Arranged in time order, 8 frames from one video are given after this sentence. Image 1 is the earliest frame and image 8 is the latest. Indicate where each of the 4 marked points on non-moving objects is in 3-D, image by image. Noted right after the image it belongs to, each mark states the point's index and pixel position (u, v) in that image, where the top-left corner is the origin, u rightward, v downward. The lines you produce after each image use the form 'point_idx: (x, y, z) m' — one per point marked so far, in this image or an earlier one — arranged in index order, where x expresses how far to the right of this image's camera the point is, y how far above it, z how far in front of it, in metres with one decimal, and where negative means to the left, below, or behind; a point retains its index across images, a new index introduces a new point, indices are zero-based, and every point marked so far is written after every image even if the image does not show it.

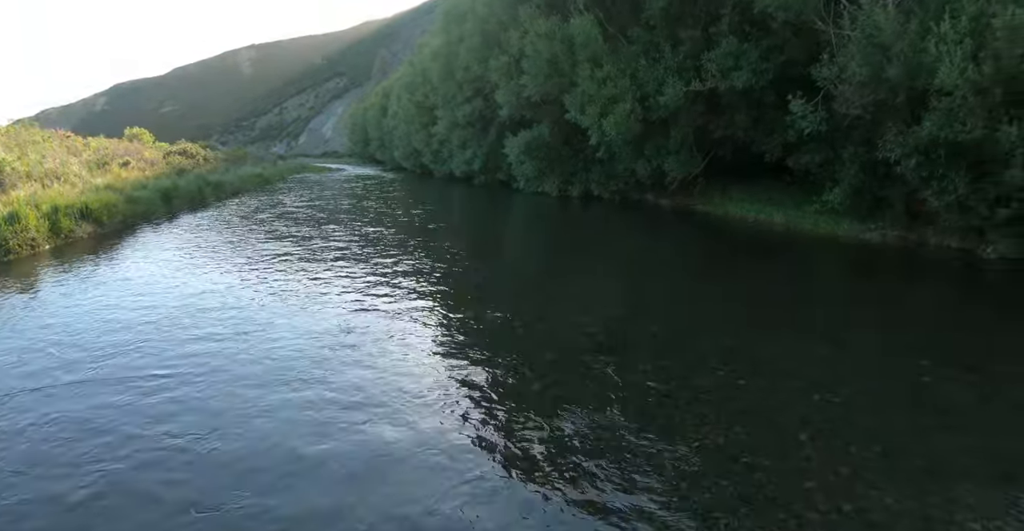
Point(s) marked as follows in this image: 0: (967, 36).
0: (+14.4, +7.2, +19.8) m
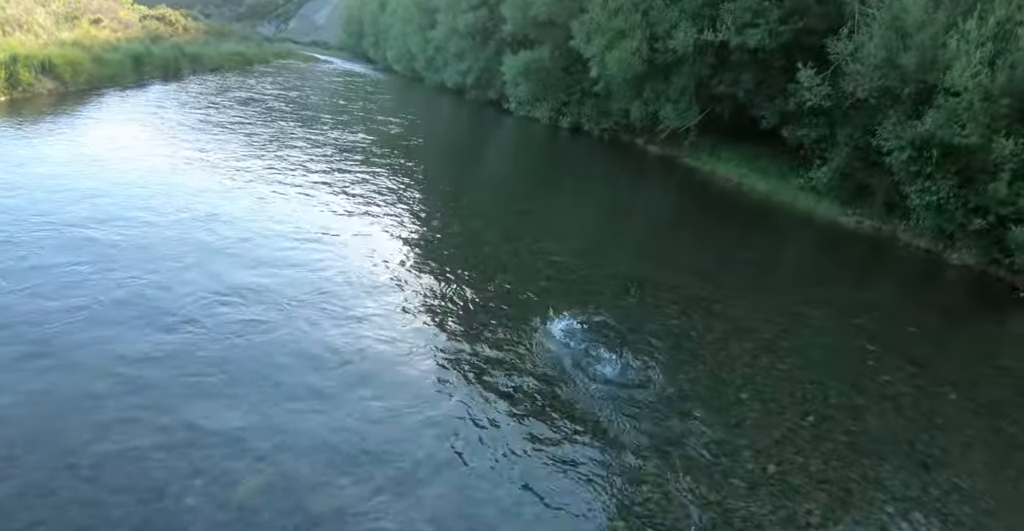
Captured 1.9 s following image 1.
0: (+14.7, +7.1, +19.2) m
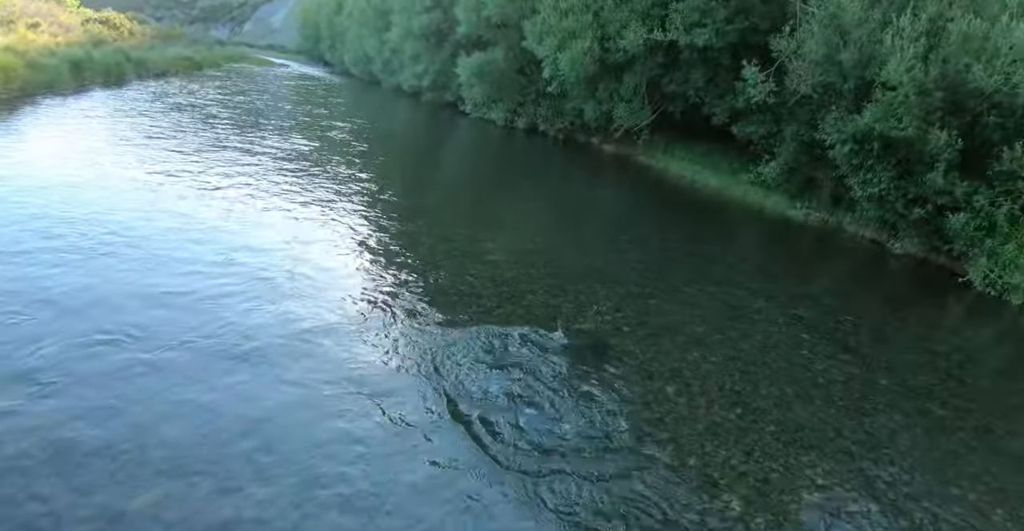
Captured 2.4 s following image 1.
0: (+13.1, +7.5, +19.9) m
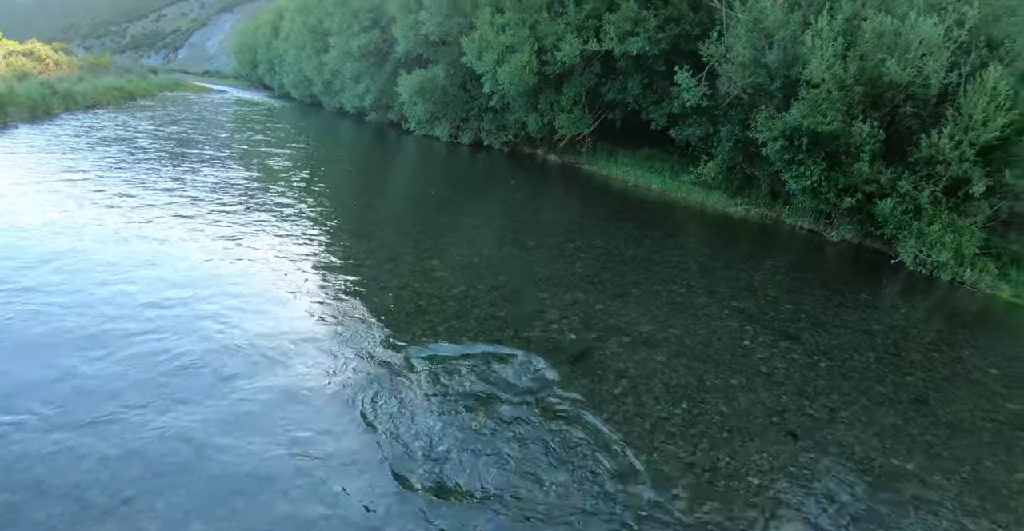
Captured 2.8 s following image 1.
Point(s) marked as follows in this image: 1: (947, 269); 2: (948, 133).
0: (+11.0, +7.9, +21.1) m
1: (+14.3, 0.0, +20.2) m
2: (+13.3, +4.2, +19.1) m
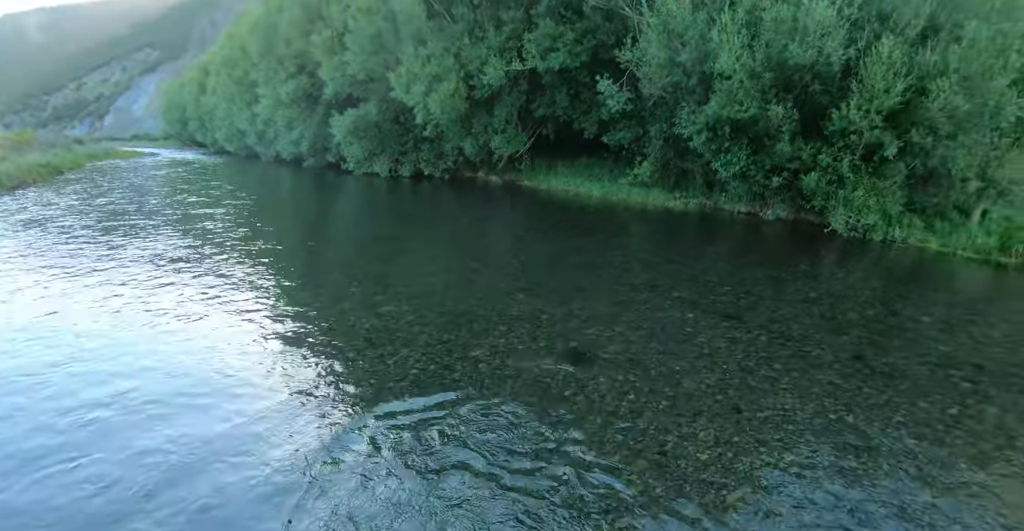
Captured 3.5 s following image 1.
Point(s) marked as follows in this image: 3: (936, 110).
0: (+8.2, +8.5, +22.3) m
1: (+12.6, +1.2, +21.4) m
2: (+11.1, +5.3, +20.3) m
3: (+13.2, +4.9, +19.5) m
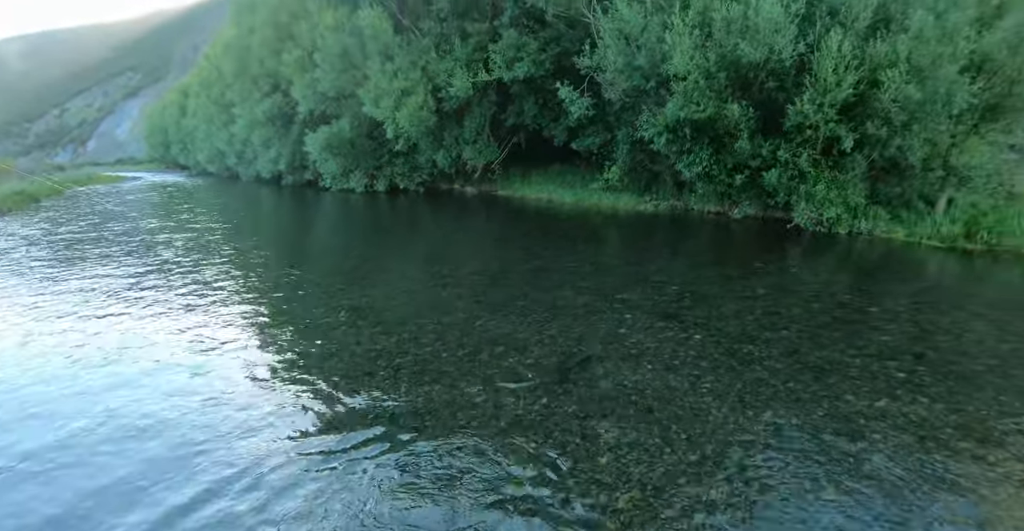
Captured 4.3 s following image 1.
0: (+6.7, +8.6, +22.5) m
1: (+11.5, +1.5, +21.6) m
2: (+9.8, +5.5, +20.5) m
3: (+11.9, +5.2, +19.8) m
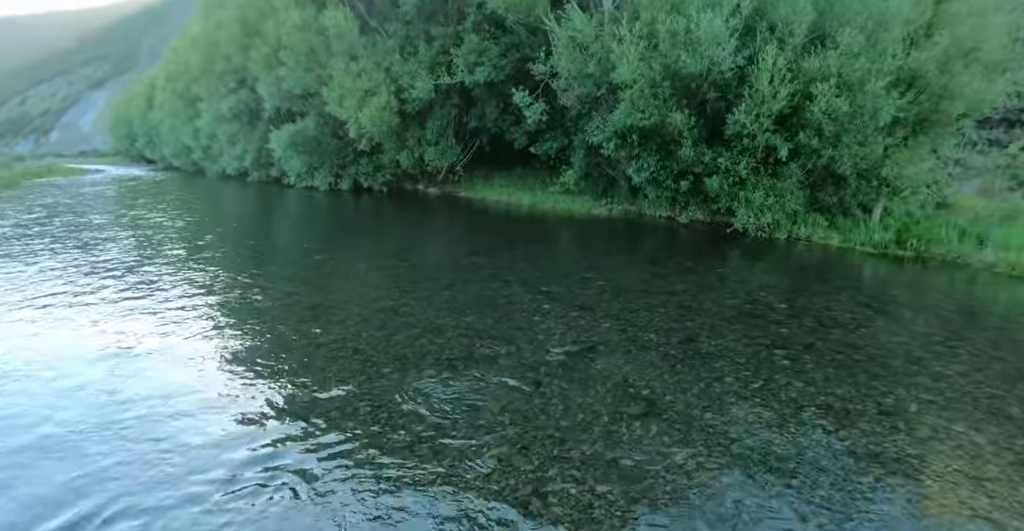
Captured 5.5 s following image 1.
0: (+5.0, +8.5, +23.5) m
1: (+9.8, +1.4, +22.7) m
2: (+8.2, +5.4, +21.6) m
3: (+10.3, +5.1, +20.9) m
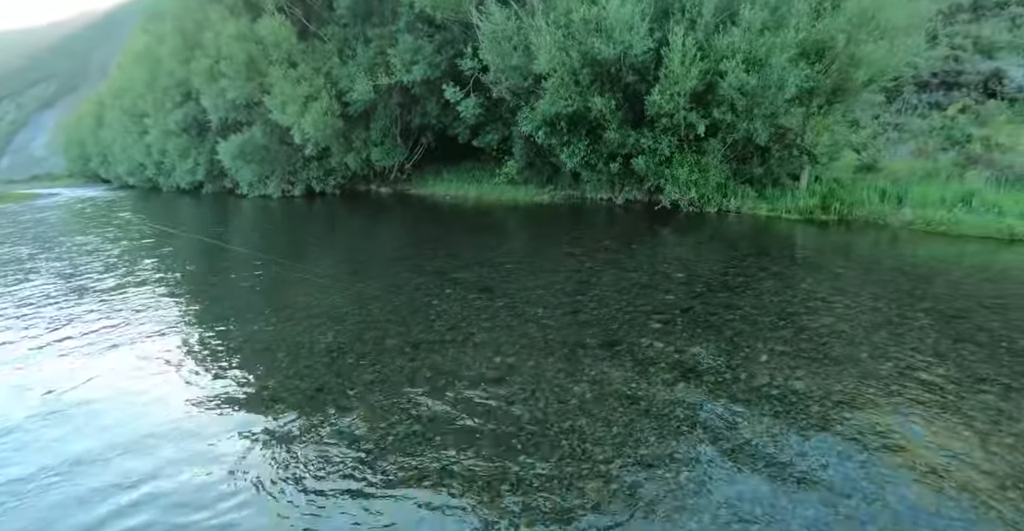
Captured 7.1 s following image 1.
0: (+2.1, +9.2, +24.3) m
1: (+7.4, +2.4, +23.8) m
2: (+5.6, +6.3, +22.6) m
3: (+7.7, +6.2, +22.0) m
